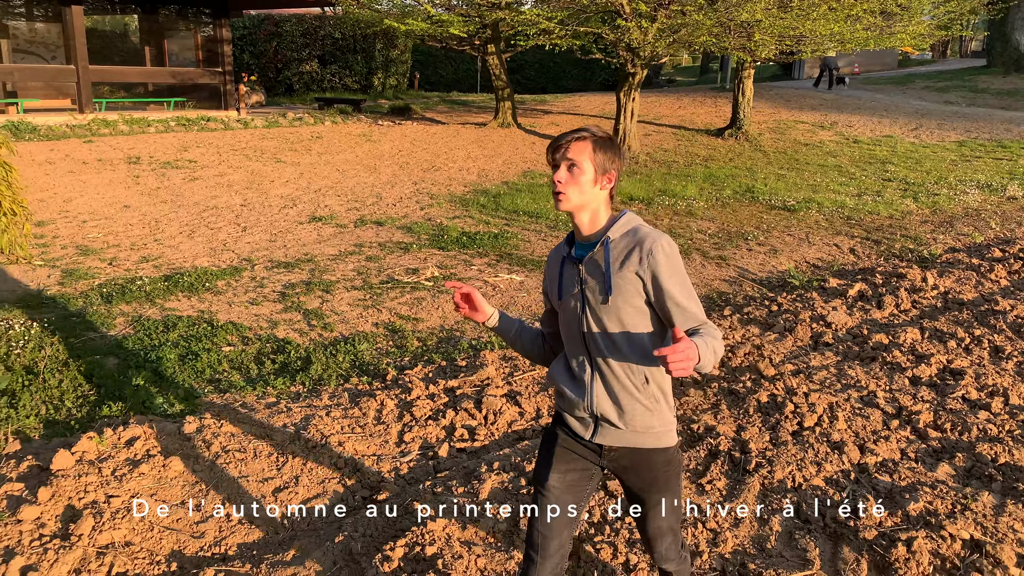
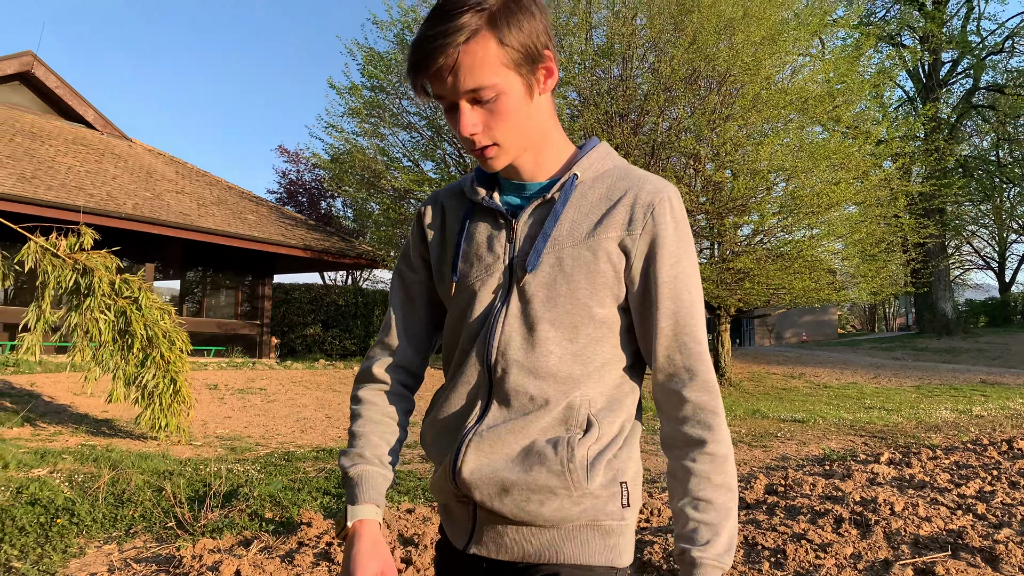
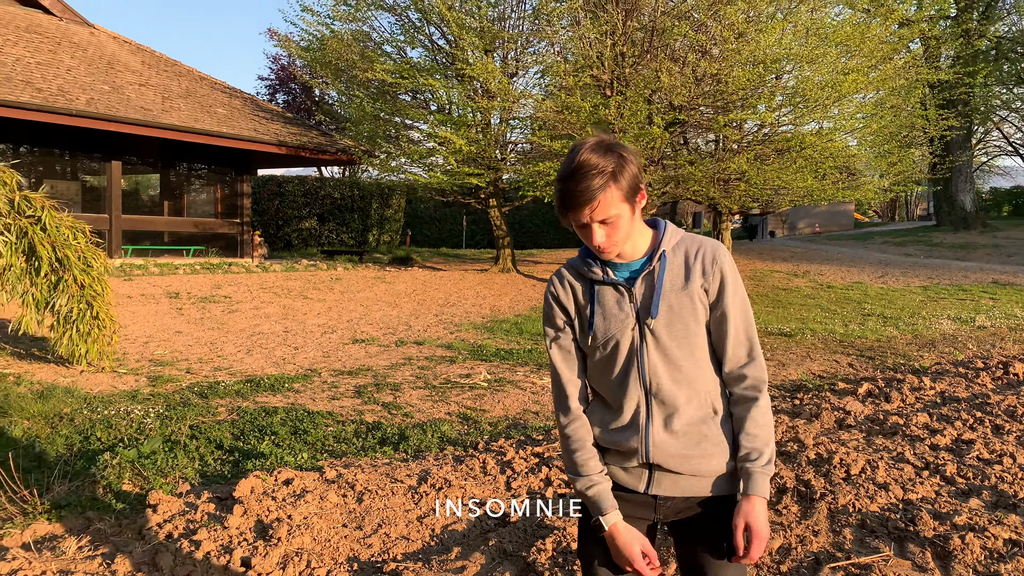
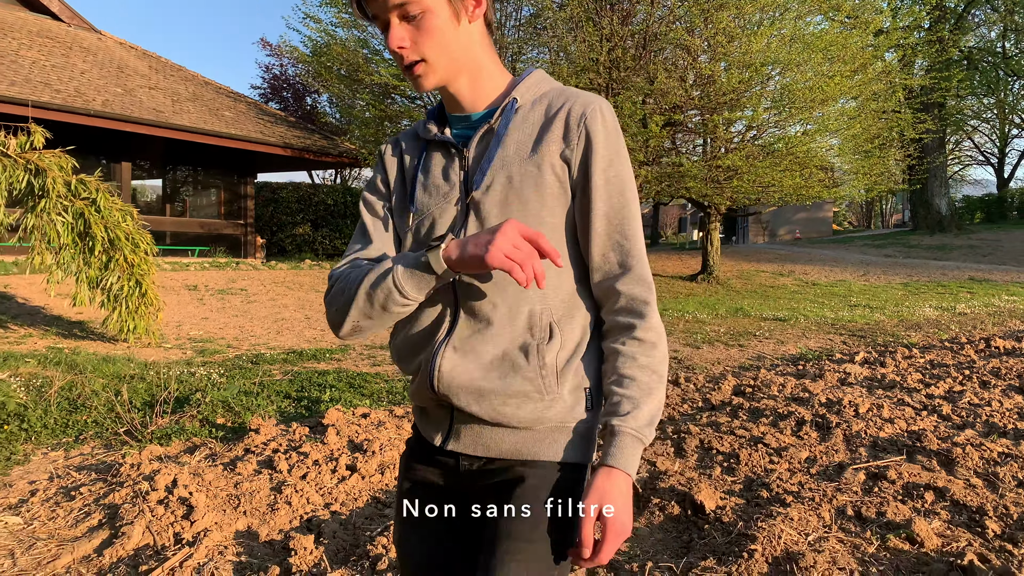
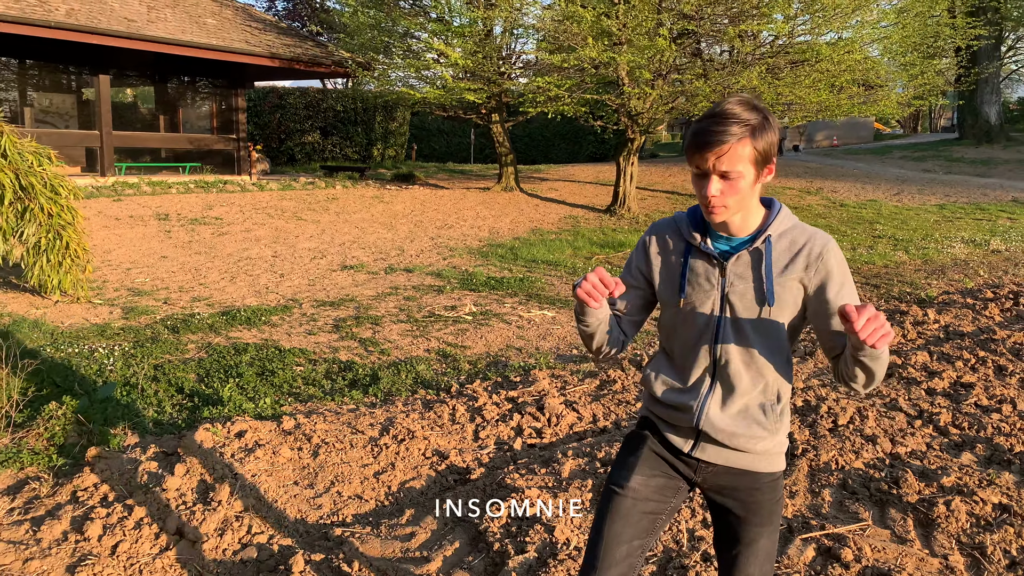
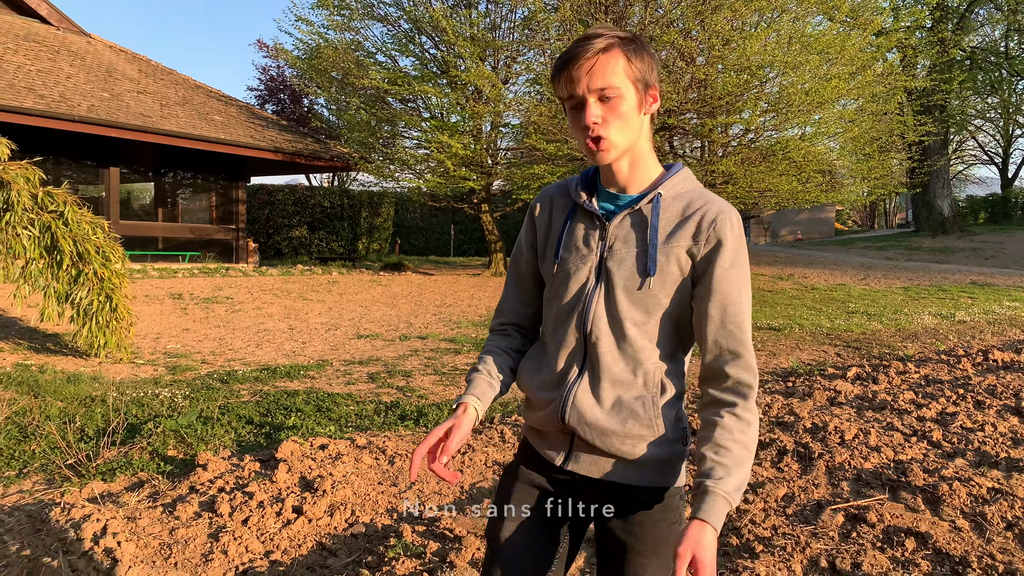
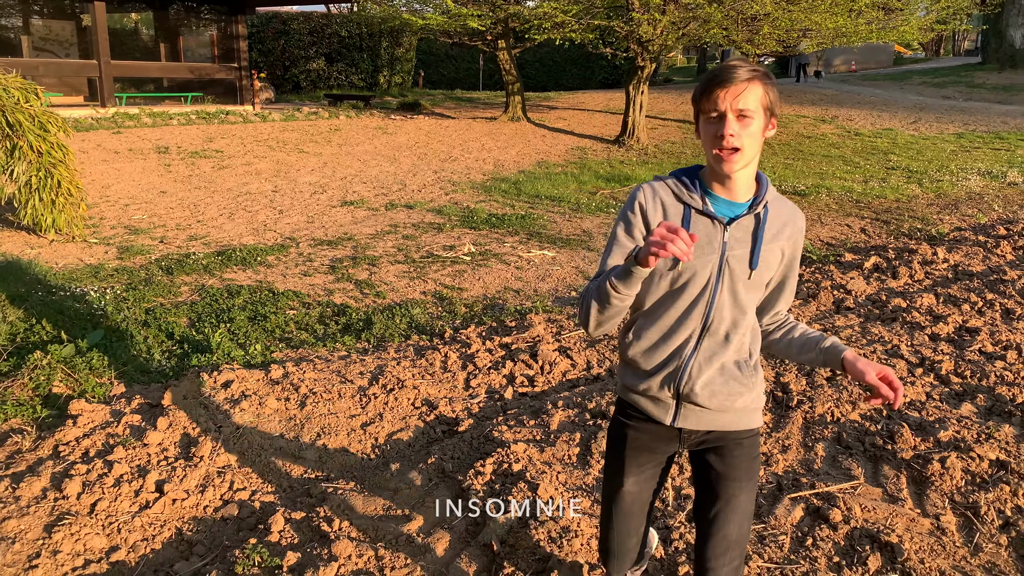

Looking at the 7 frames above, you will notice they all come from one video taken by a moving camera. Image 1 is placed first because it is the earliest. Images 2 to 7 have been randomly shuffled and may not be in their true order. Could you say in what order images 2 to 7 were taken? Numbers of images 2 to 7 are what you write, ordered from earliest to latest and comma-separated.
7, 5, 3, 6, 4, 2
